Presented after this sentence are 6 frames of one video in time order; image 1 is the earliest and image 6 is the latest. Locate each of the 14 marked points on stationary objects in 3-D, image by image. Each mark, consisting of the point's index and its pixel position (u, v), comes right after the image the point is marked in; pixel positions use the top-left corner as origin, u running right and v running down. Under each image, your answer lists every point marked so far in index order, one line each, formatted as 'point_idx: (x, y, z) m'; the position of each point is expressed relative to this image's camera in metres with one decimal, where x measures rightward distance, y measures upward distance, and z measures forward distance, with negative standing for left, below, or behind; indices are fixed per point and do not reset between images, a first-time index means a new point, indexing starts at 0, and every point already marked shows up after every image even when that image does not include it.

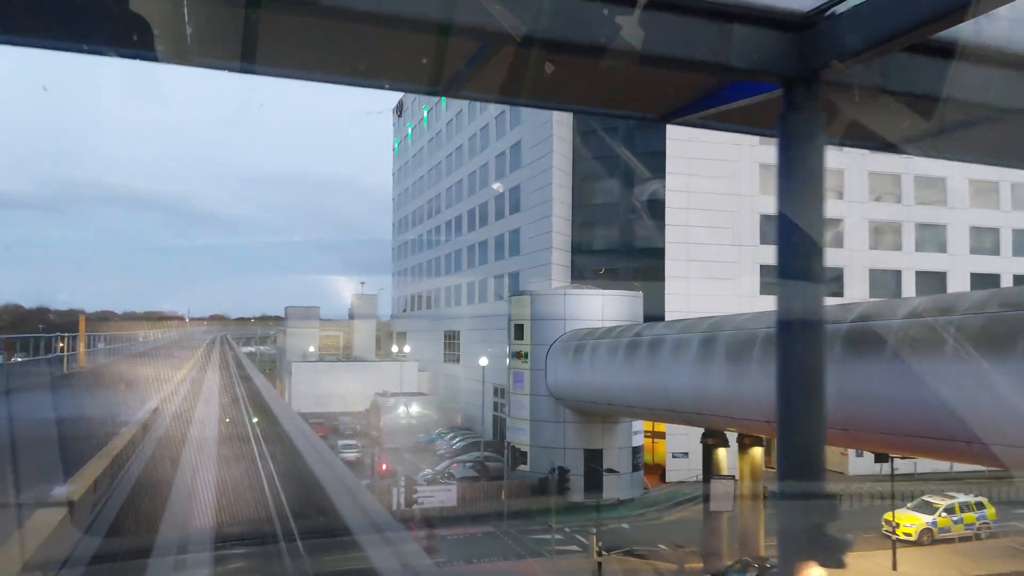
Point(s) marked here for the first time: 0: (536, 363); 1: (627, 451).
0: (+0.4, -1.4, +15.1) m
1: (+2.1, -3.0, +15.1) m
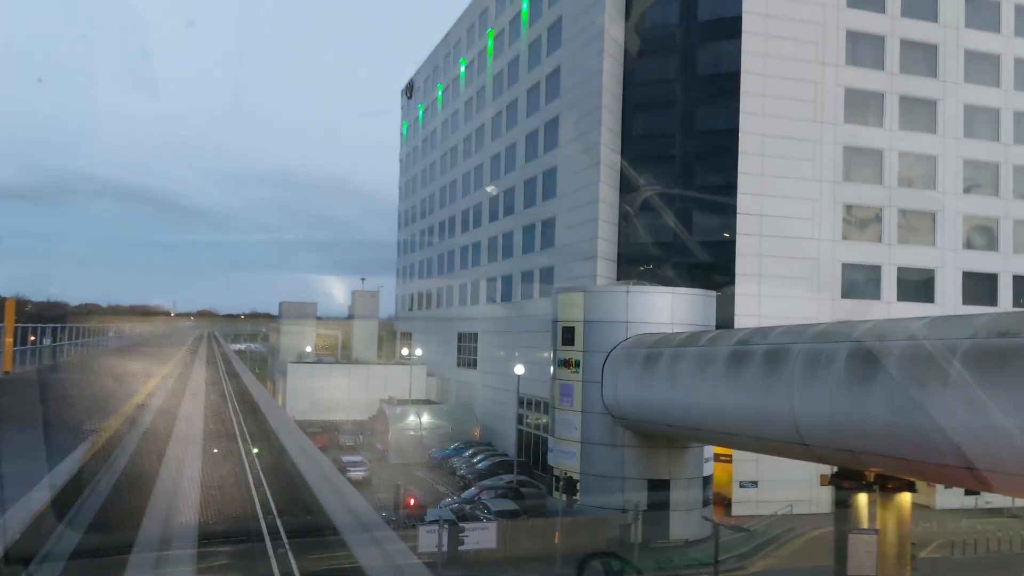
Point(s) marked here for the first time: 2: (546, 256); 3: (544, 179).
0: (+1.2, -1.3, +12.6) m
1: (+2.8, -3.0, +12.6) m
2: (+0.9, +0.8, +18.8) m
3: (+0.9, +2.6, +19.2) m
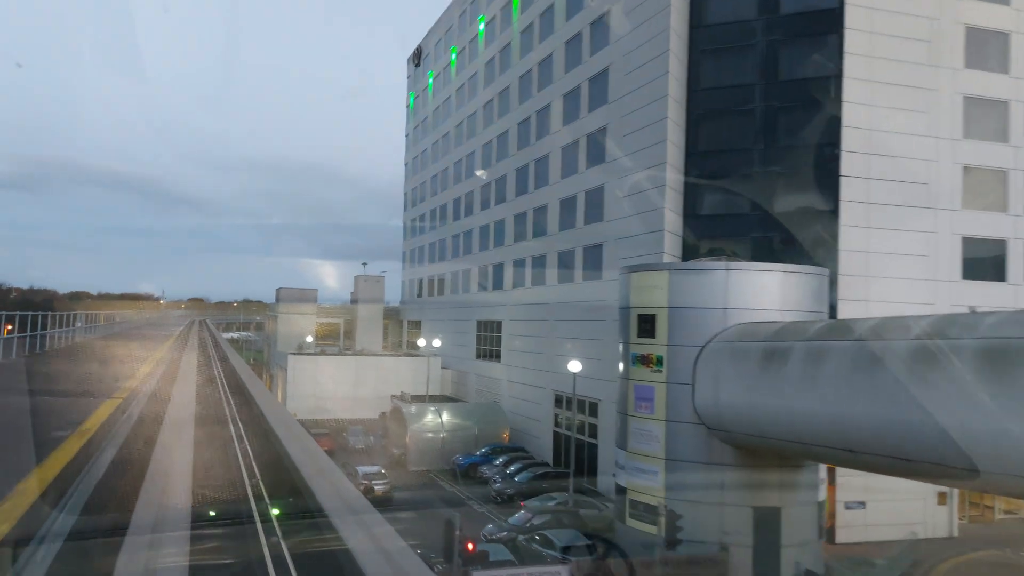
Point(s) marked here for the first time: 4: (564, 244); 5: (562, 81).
0: (+2.0, -1.1, +10.0) m
1: (+3.7, -2.7, +10.0) m
2: (+1.7, +1.1, +16.2) m
3: (+1.7, +3.0, +16.6) m
4: (+1.1, +0.9, +17.7) m
5: (+1.1, +4.5, +17.8) m
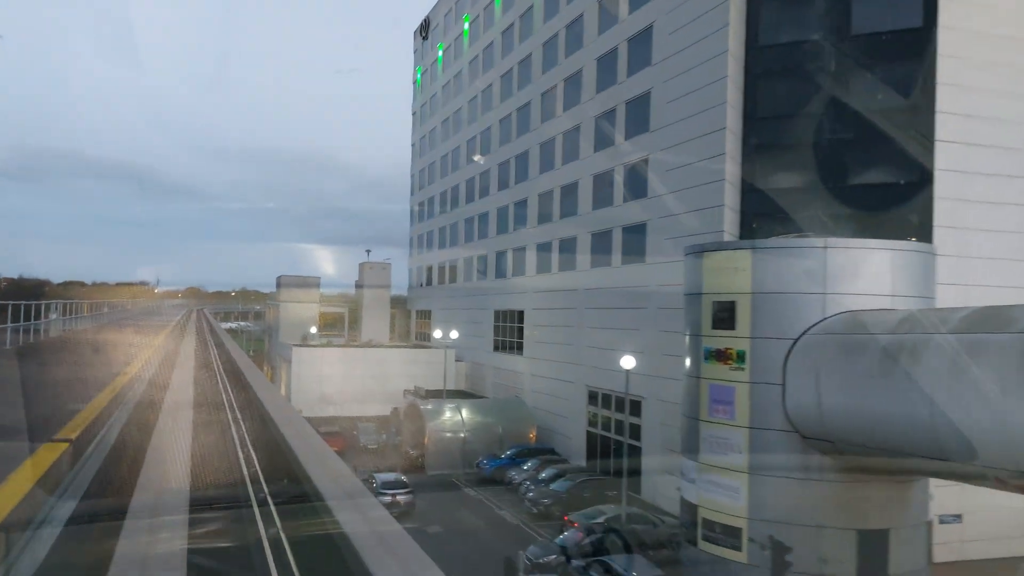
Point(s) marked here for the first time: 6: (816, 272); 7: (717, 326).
0: (+2.6, -0.9, +8.4) m
1: (+4.2, -2.5, +8.5) m
2: (+2.2, +1.4, +14.6) m
3: (+2.2, +3.2, +15.0) m
4: (+1.7, +1.2, +16.1) m
5: (+1.6, +4.8, +16.1) m
6: (+3.1, +0.2, +8.3) m
7: (+2.2, -0.4, +9.0) m
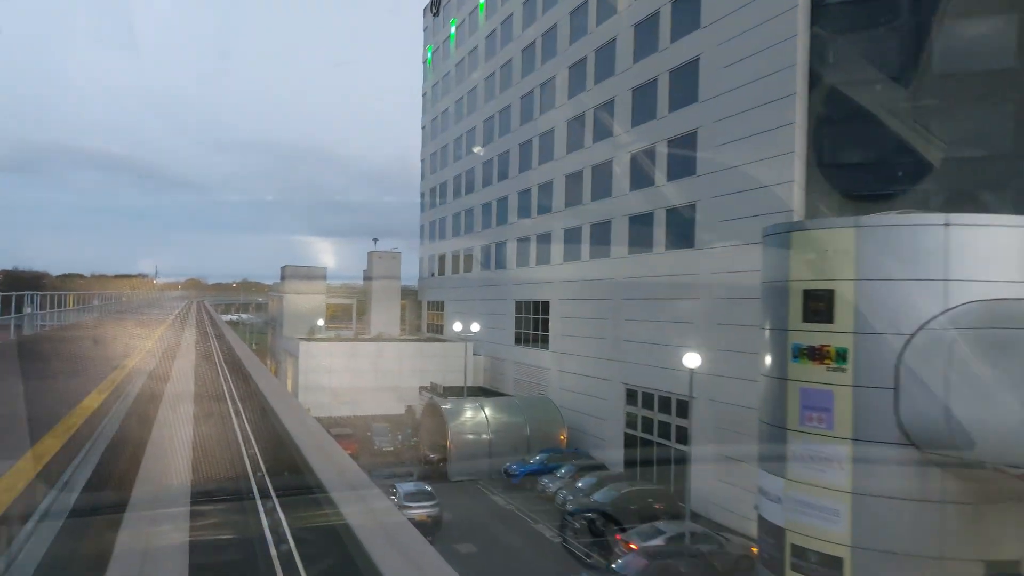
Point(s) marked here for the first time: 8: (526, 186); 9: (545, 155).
0: (+3.1, -0.8, +7.1) m
1: (+4.8, -2.4, +7.2) m
2: (+2.7, +1.6, +13.2) m
3: (+2.7, +3.4, +13.6) m
4: (+2.2, +1.4, +14.7) m
5: (+2.1, +5.0, +14.7) m
6: (+3.6, +0.3, +7.0) m
7: (+2.7, -0.3, +7.6) m
8: (+0.4, +2.4, +19.5) m
9: (+0.7, +3.0, +18.8) m
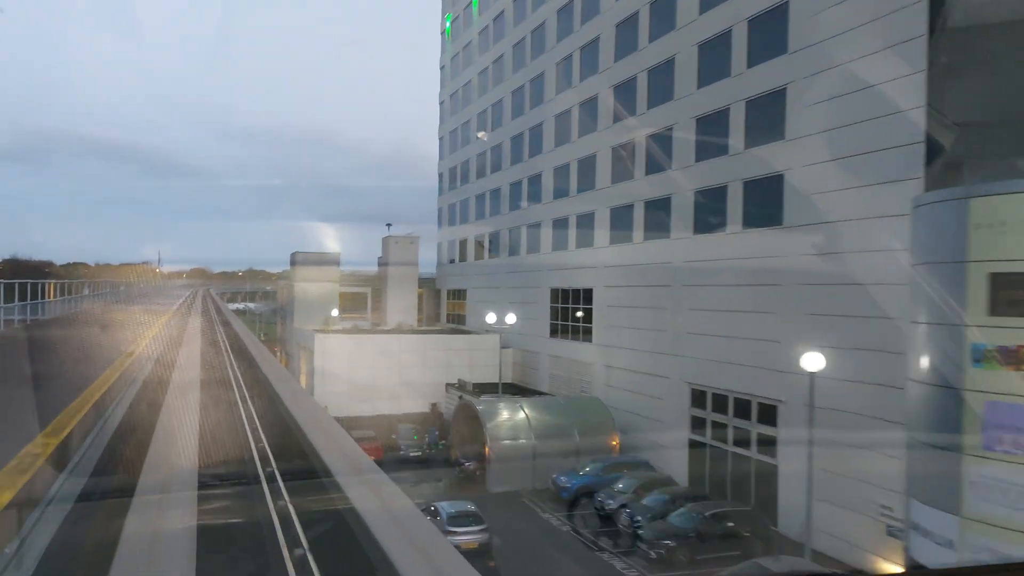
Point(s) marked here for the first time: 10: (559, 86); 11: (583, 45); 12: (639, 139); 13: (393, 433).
0: (+3.8, -0.6, +5.3) m
1: (+5.5, -2.3, +5.4) m
2: (+3.4, +1.8, +11.4) m
3: (+3.4, +3.7, +11.7) m
4: (+2.9, +1.7, +12.9) m
5: (+2.8, +5.2, +12.9) m
6: (+4.3, +0.4, +5.2) m
7: (+3.4, -0.2, +5.9) m
8: (+1.1, +2.7, +17.7) m
9: (+1.5, +3.3, +17.0) m
10: (+1.0, +4.5, +18.2) m
11: (+1.4, +5.1, +17.1) m
12: (+2.2, +2.7, +14.8) m
13: (-2.4, -2.9, +16.3) m
